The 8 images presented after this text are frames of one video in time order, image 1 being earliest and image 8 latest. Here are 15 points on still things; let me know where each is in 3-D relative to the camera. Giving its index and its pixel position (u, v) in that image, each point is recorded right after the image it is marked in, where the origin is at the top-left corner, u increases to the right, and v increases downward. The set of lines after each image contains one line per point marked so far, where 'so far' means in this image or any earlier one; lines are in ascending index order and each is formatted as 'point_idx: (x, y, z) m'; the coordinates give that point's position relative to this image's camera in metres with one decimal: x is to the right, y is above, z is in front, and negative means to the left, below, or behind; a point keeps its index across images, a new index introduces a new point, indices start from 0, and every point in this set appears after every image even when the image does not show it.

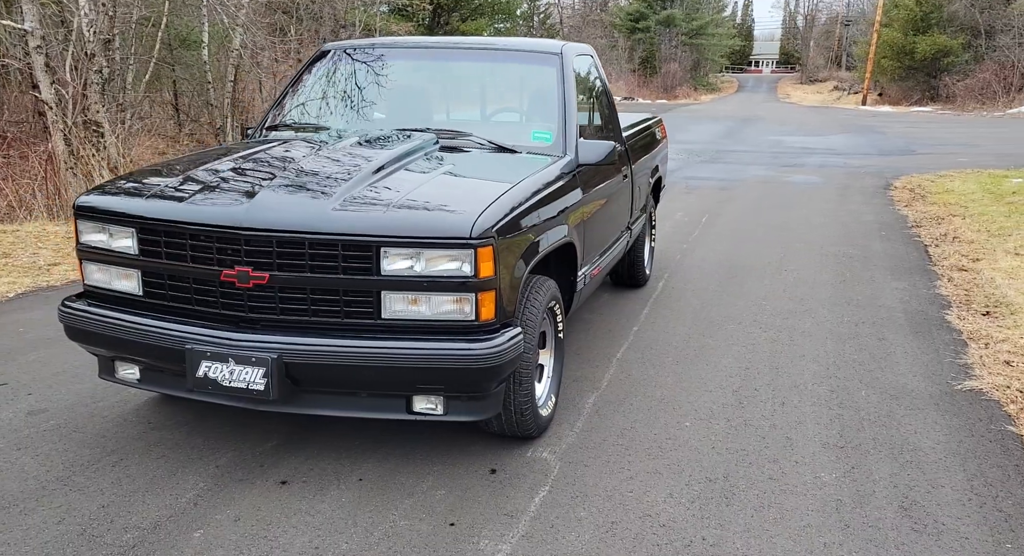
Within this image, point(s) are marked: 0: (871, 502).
0: (+1.4, -0.9, +2.8) m
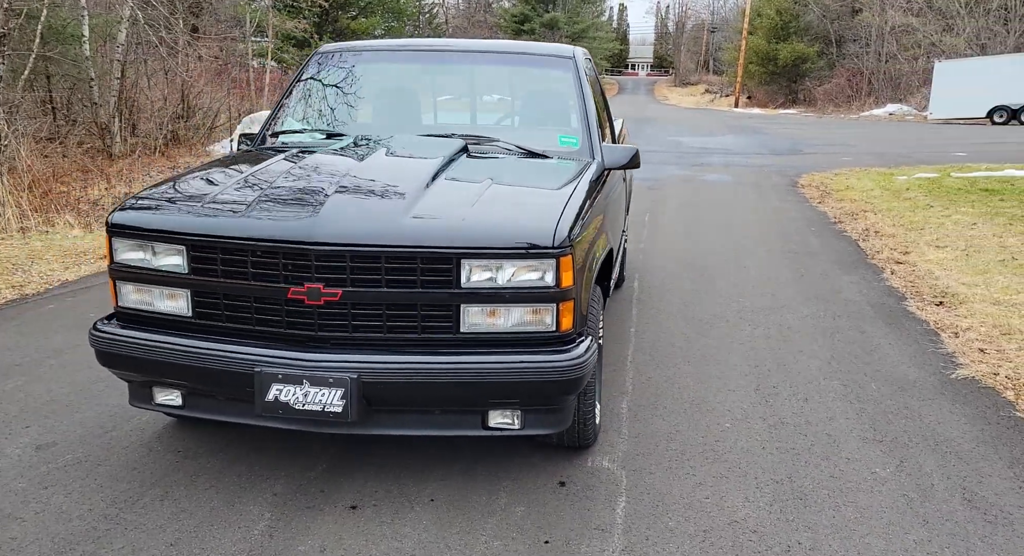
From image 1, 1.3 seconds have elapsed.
0: (+1.6, -0.8, +2.9) m
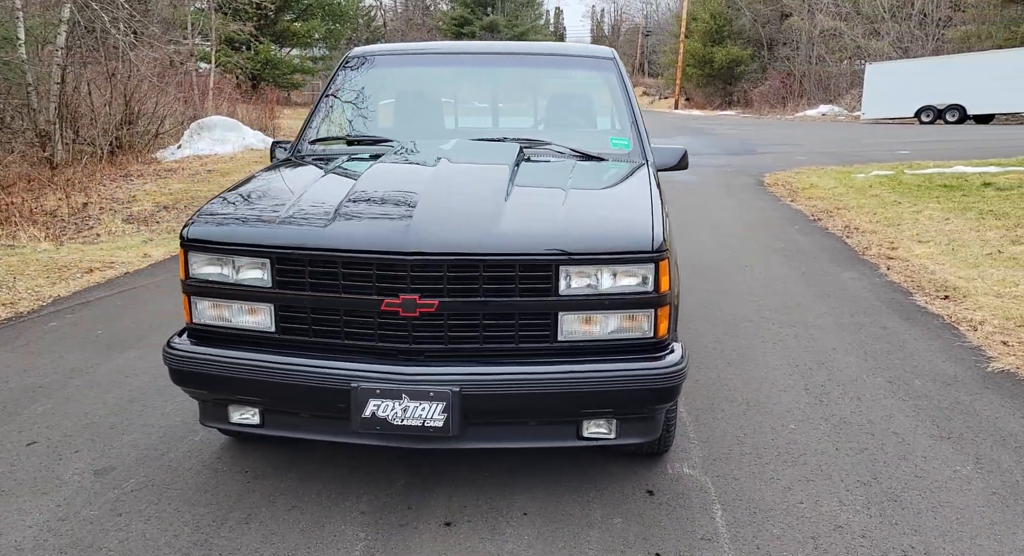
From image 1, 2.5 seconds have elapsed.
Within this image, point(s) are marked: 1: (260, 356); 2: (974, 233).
0: (+1.9, -0.8, +3.0) m
1: (-0.8, -0.3, +2.6) m
2: (+6.8, +0.7, +11.5) m
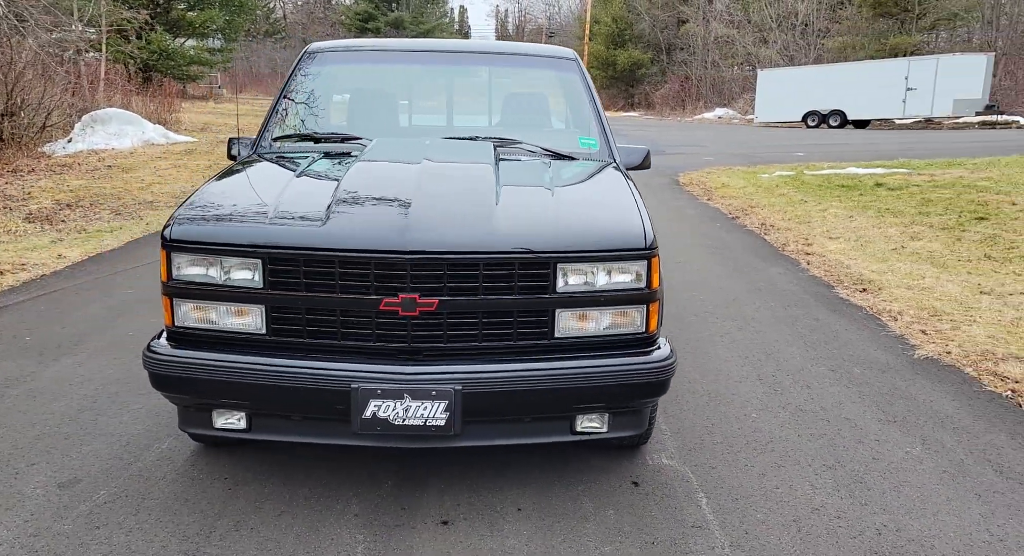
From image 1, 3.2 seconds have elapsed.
0: (+1.9, -0.8, +3.2) m
1: (-0.8, -0.3, +2.5) m
2: (+5.7, +0.8, +12.2) m
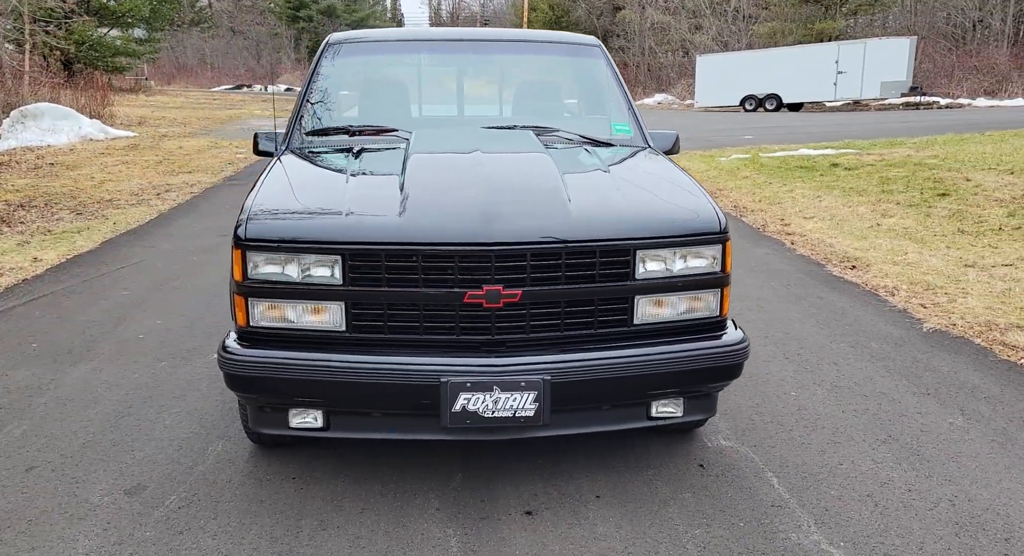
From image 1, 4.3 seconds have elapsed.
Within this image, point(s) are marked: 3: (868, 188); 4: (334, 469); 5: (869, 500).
0: (+2.1, -0.7, +3.3) m
1: (-0.6, -0.2, +2.5) m
2: (+5.4, +1.1, +12.5) m
3: (+6.3, +1.6, +13.6) m
4: (-0.7, -0.7, +2.9) m
5: (+1.2, -0.8, +2.7) m
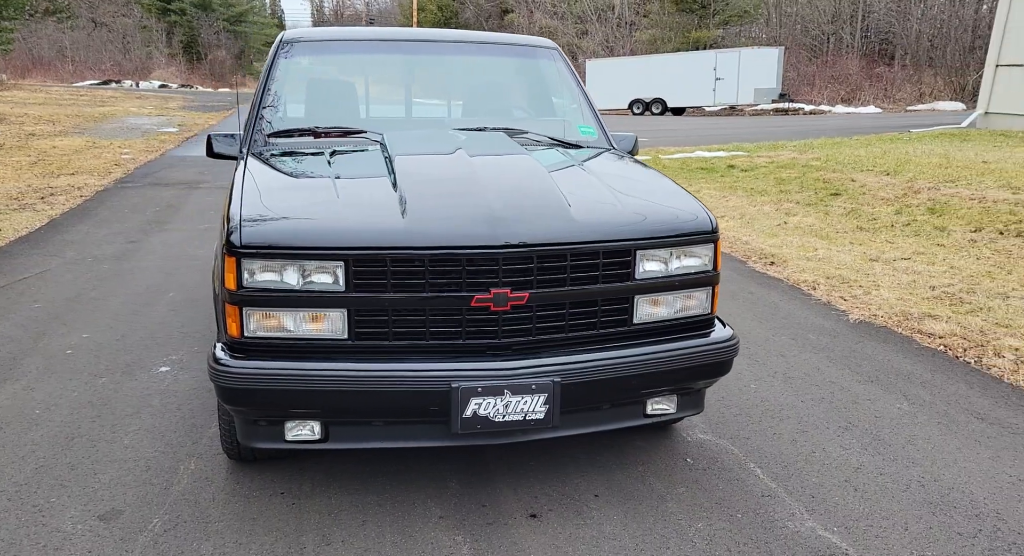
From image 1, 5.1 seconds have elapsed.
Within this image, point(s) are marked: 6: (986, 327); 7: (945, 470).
0: (+2.0, -0.7, +3.5) m
1: (-0.5, -0.3, +2.4) m
2: (+4.1, +1.2, +13.1) m
3: (+4.8, +1.7, +14.2) m
4: (-0.7, -0.7, +2.8) m
5: (+1.2, -0.8, +2.9) m
6: (+3.6, -0.4, +5.9) m
7: (+1.7, -0.7, +3.0) m
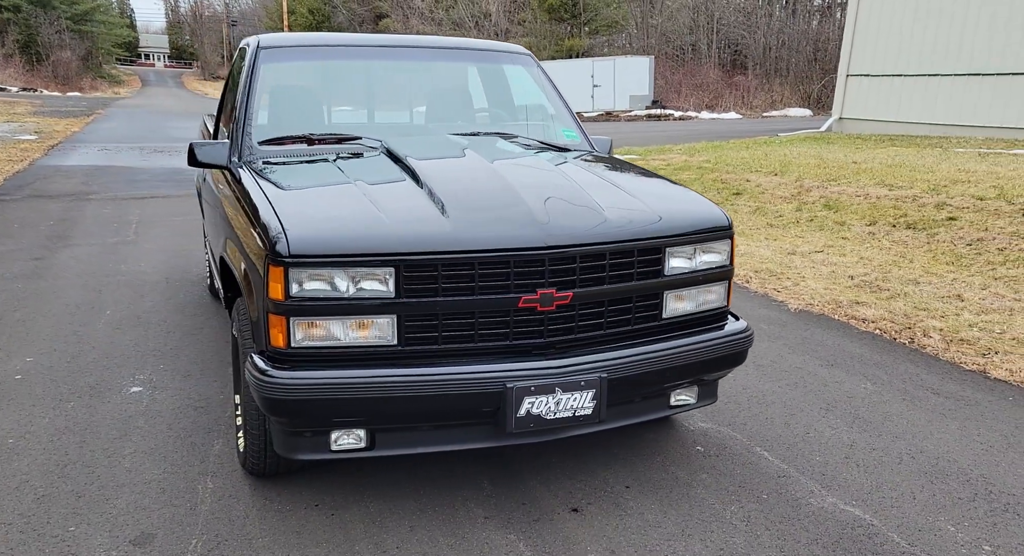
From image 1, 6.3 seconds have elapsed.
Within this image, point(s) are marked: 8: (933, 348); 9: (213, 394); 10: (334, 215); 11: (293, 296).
0: (+2.0, -0.6, +3.9) m
1: (-0.4, -0.3, +2.4) m
2: (+2.8, +1.3, +13.6) m
3: (+3.3, +1.7, +14.8) m
4: (-0.6, -0.8, +2.8) m
5: (+1.3, -0.7, +3.1) m
6: (+3.3, -0.3, +6.4) m
7: (+1.8, -0.7, +3.3) m
8: (+2.8, -0.5, +5.2) m
9: (-1.5, -0.6, +3.8) m
10: (-0.6, +0.2, +2.5) m
11: (-0.7, 0.0, +2.3) m
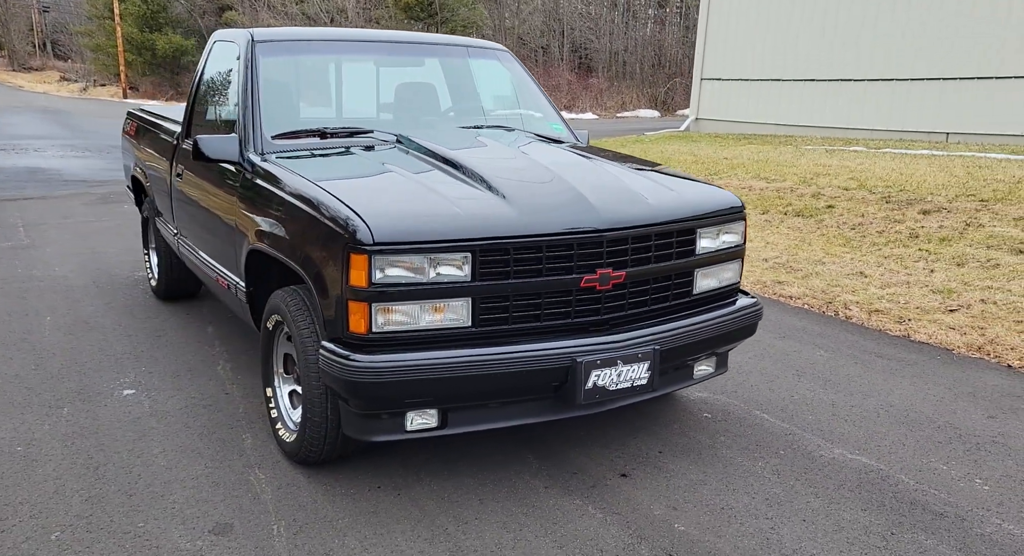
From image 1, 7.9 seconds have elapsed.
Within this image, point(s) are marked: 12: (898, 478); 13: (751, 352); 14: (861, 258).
0: (+2.0, -0.5, +4.3) m
1: (-0.2, -0.2, +2.5) m
2: (+1.2, +1.4, +14.0) m
3: (+1.5, +1.9, +15.4) m
4: (-0.4, -0.7, +2.9) m
5: (+1.4, -0.6, +3.4) m
6: (+2.8, -0.1, +7.0) m
7: (+1.8, -0.6, +3.7) m
8: (+2.6, -0.3, +5.8) m
9: (-1.4, -0.5, +3.7) m
10: (-0.4, +0.3, +2.6) m
11: (-0.4, 0.0, +2.4) m
12: (+1.4, -0.7, +2.9) m
13: (+1.4, -0.4, +4.5) m
14: (+3.8, +0.2, +8.5) m
